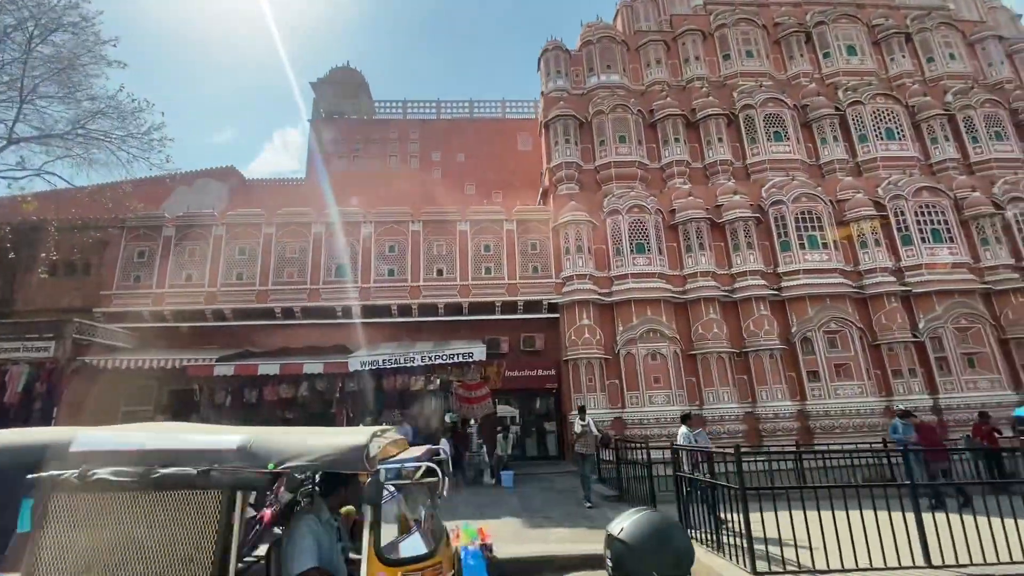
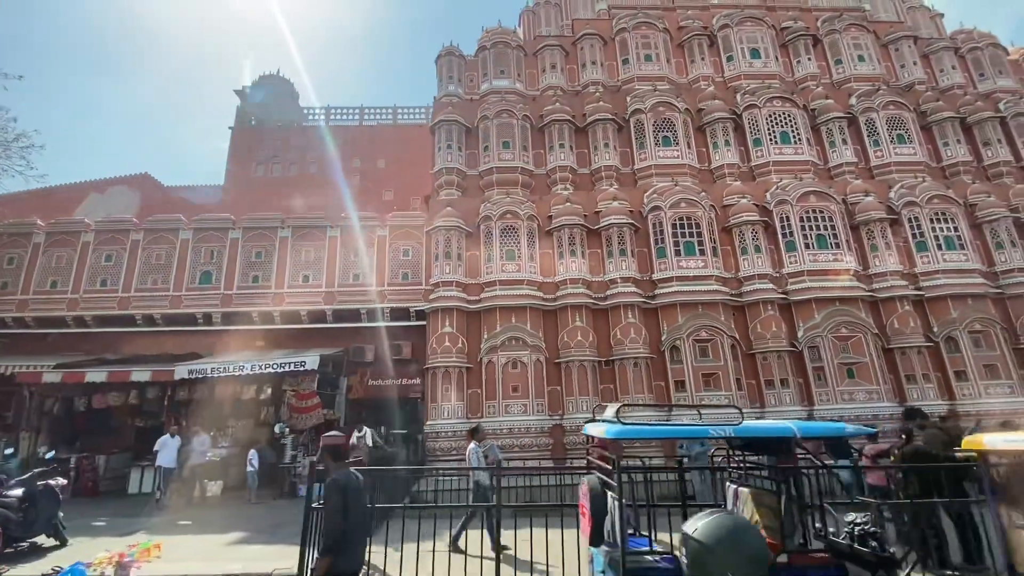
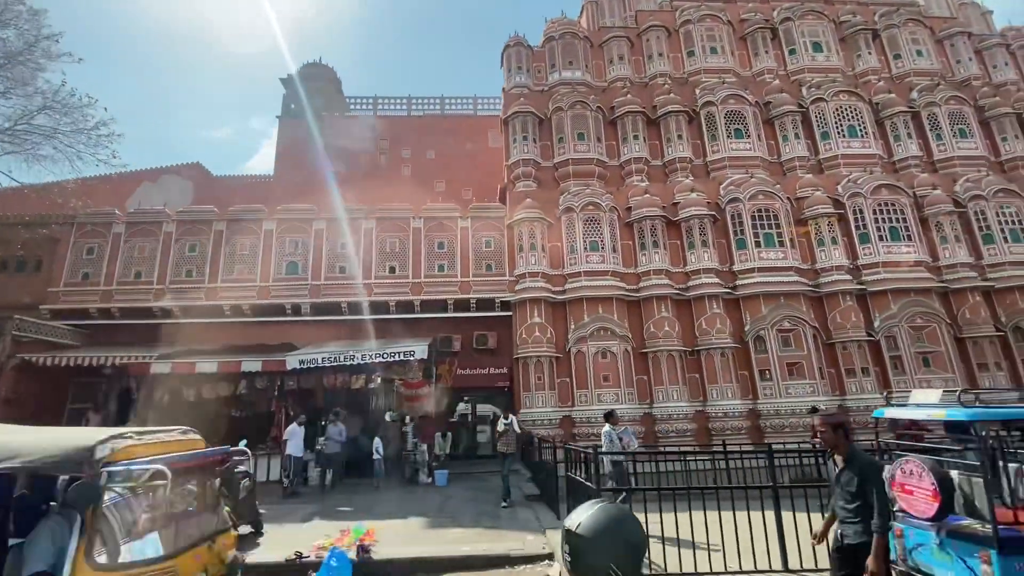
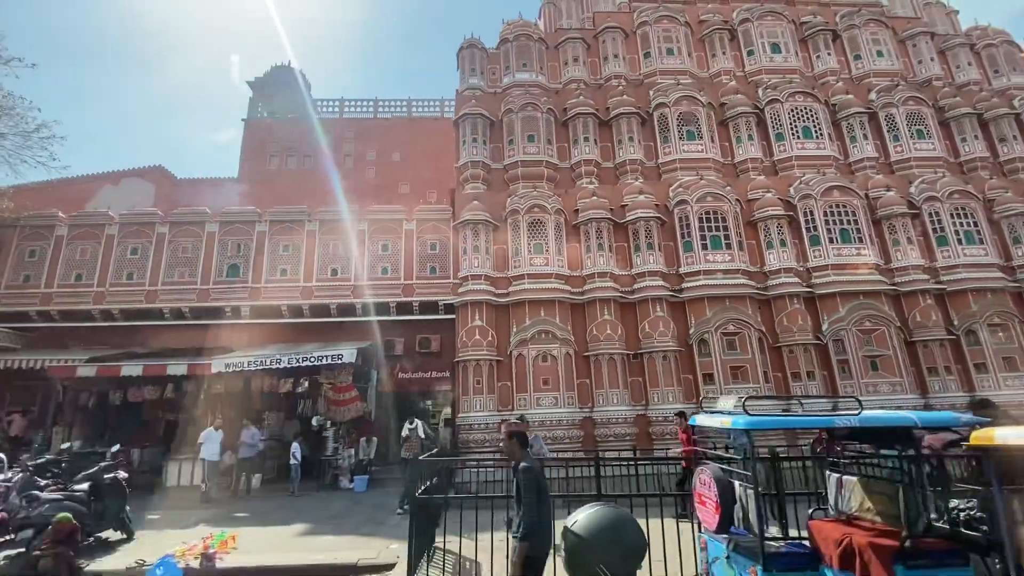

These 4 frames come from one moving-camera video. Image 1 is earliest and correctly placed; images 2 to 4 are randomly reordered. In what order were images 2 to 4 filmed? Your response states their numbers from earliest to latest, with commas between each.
3, 4, 2
